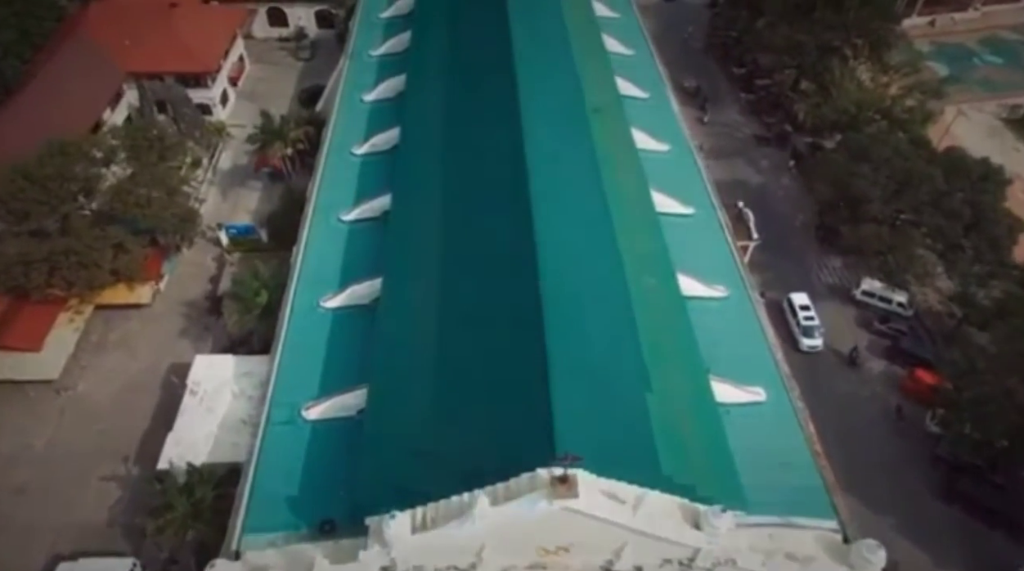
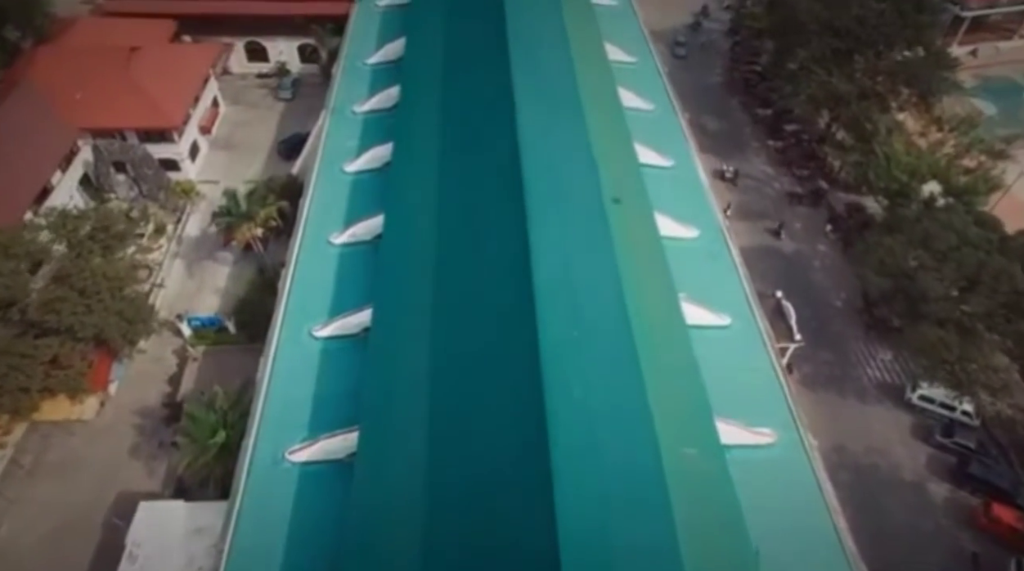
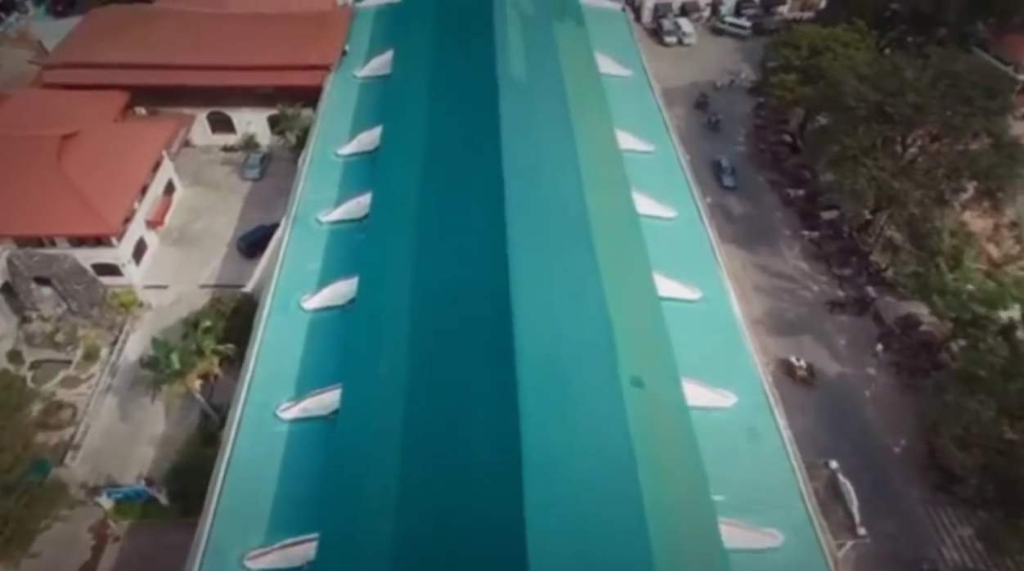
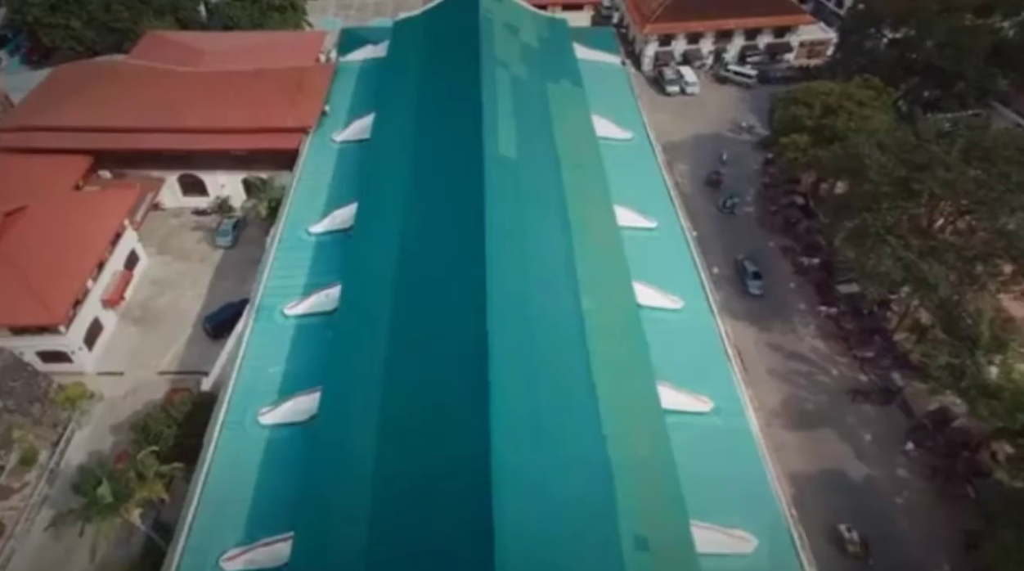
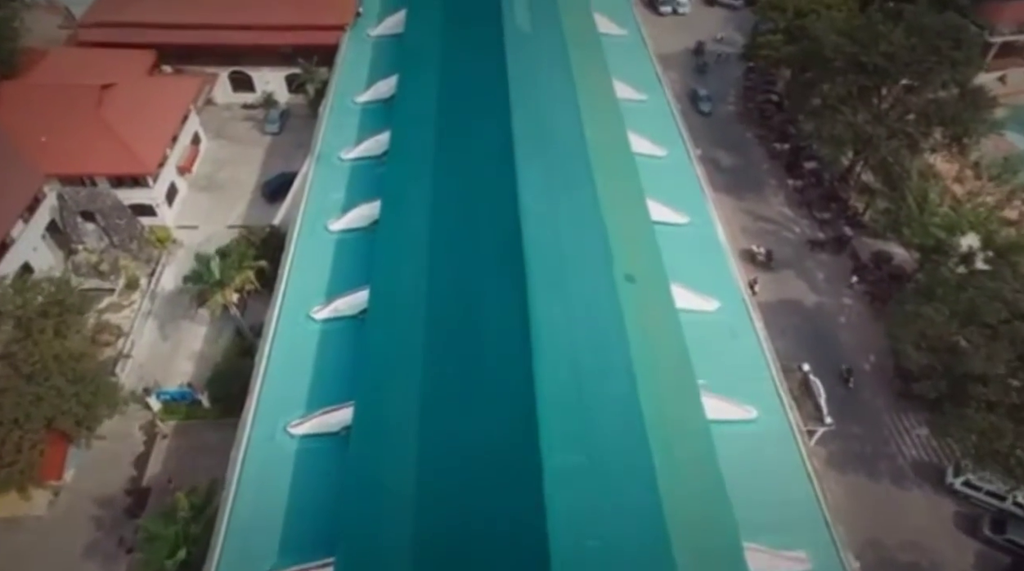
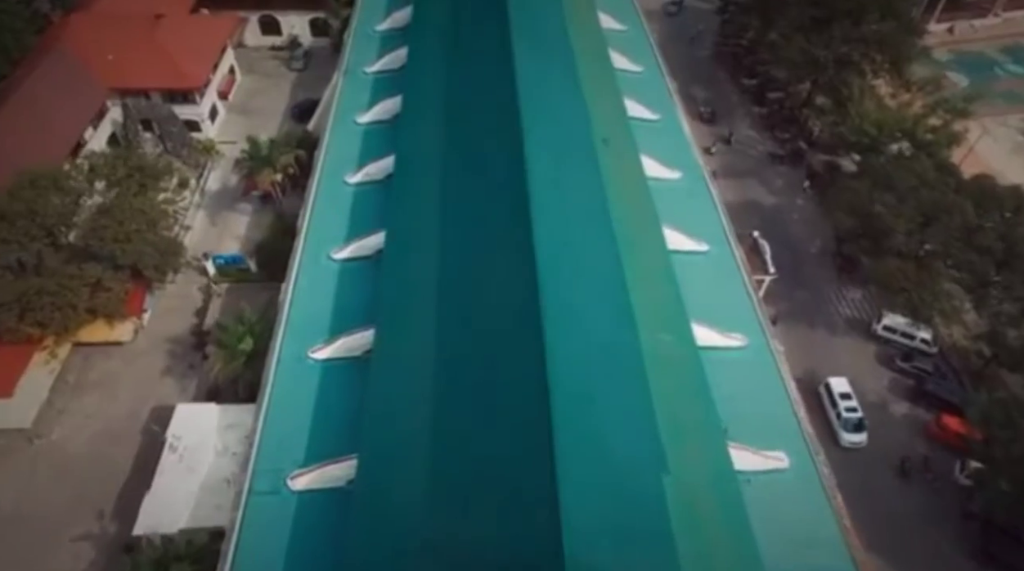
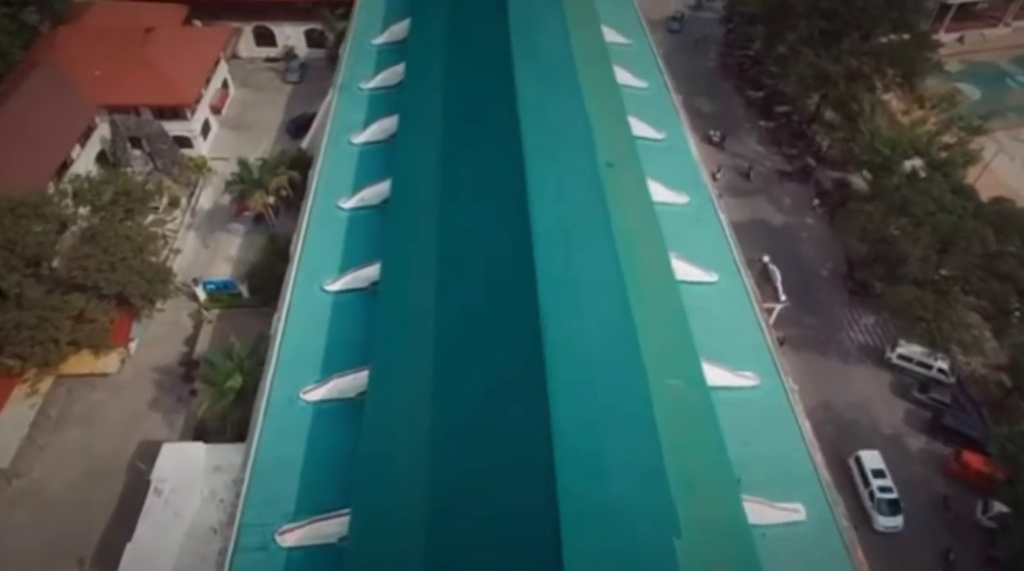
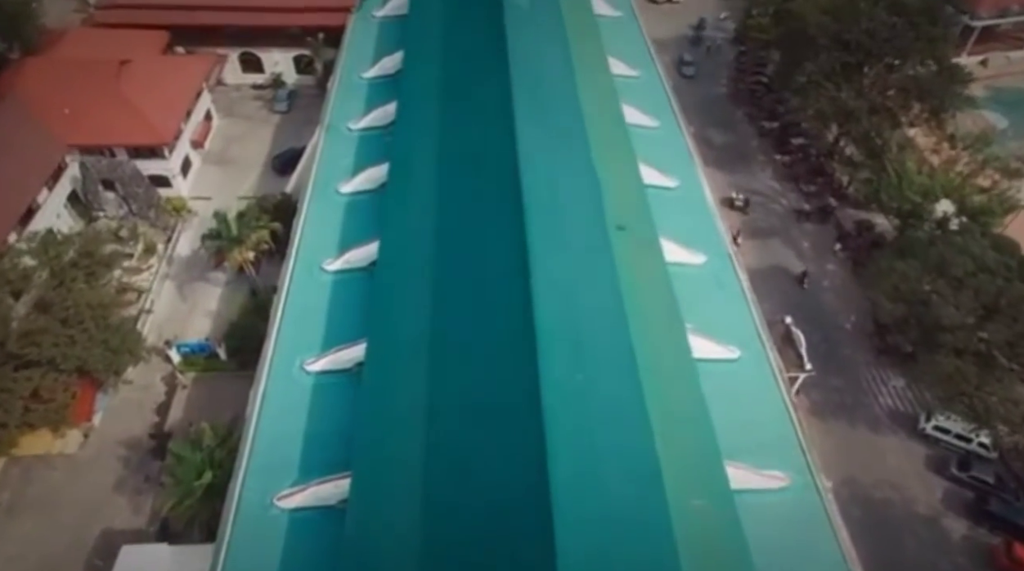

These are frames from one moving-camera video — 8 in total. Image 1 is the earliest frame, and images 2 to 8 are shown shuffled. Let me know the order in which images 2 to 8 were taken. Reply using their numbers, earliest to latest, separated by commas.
6, 7, 2, 8, 5, 3, 4
